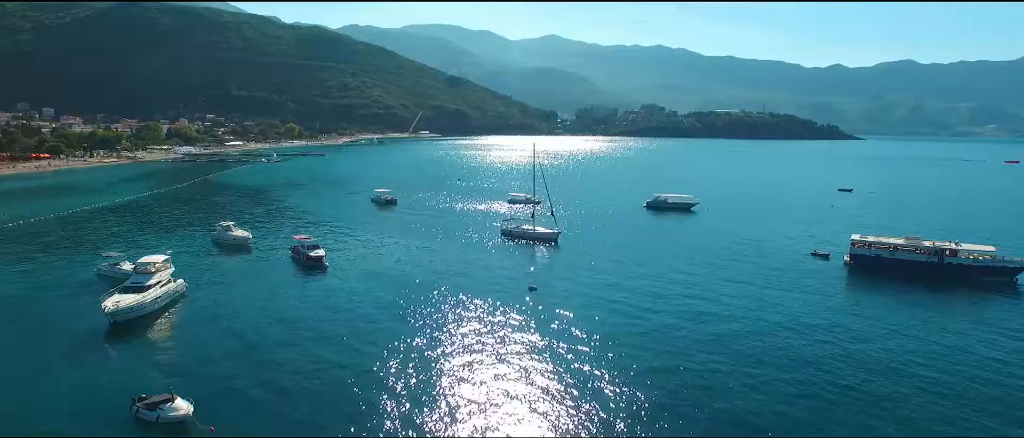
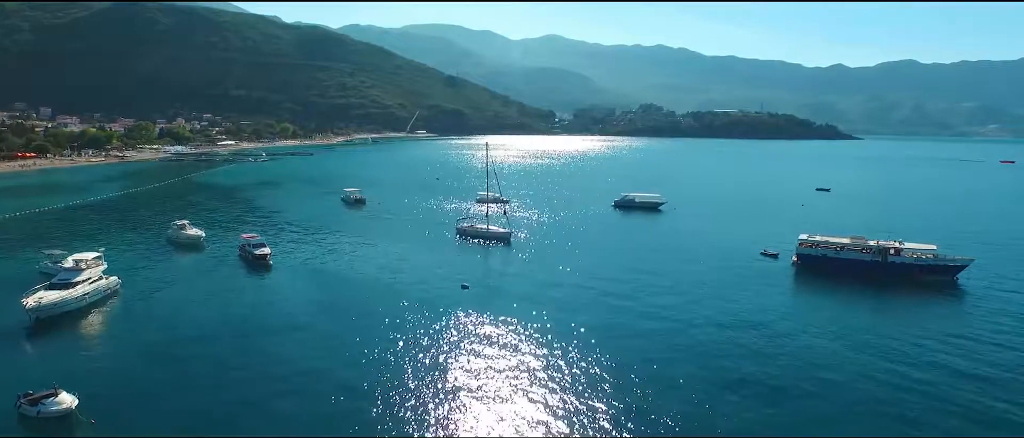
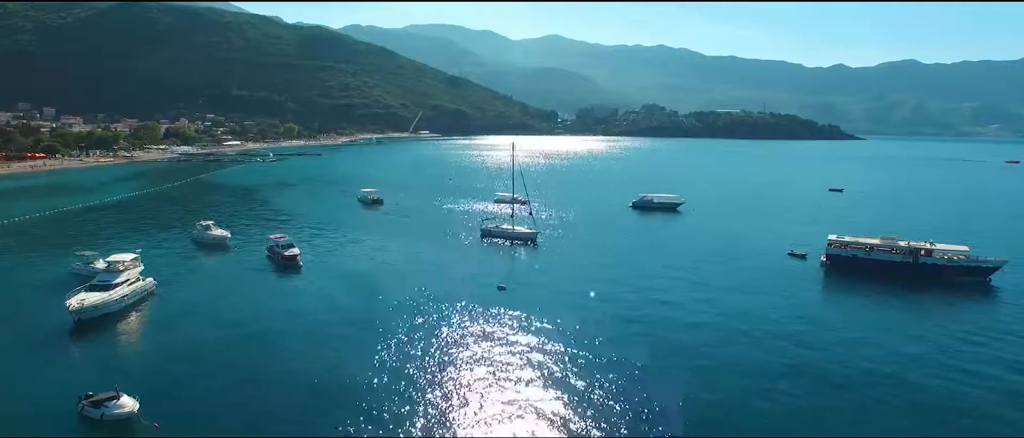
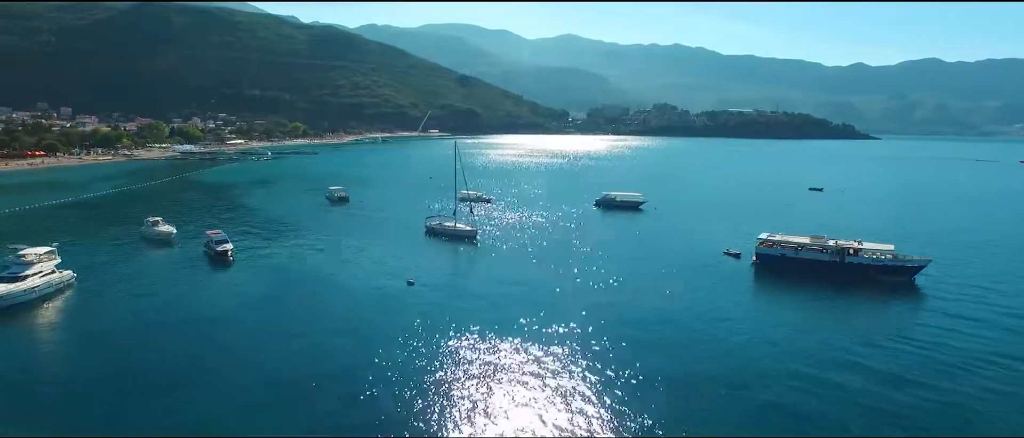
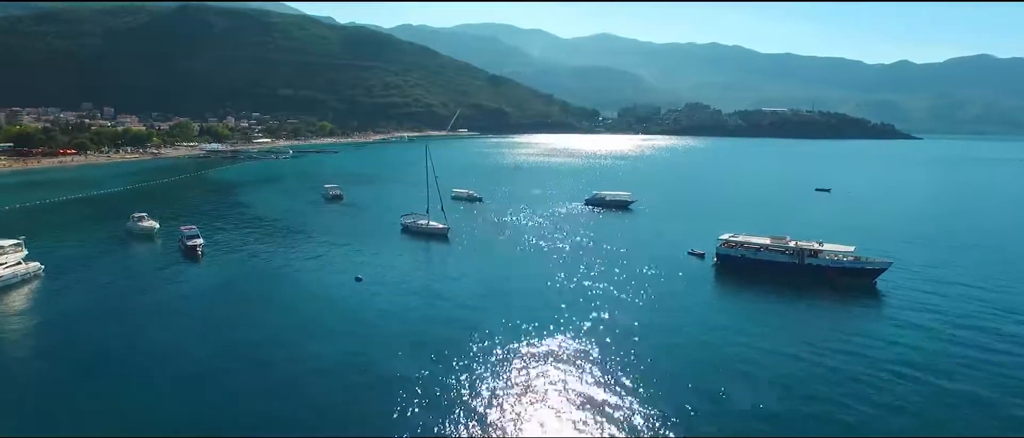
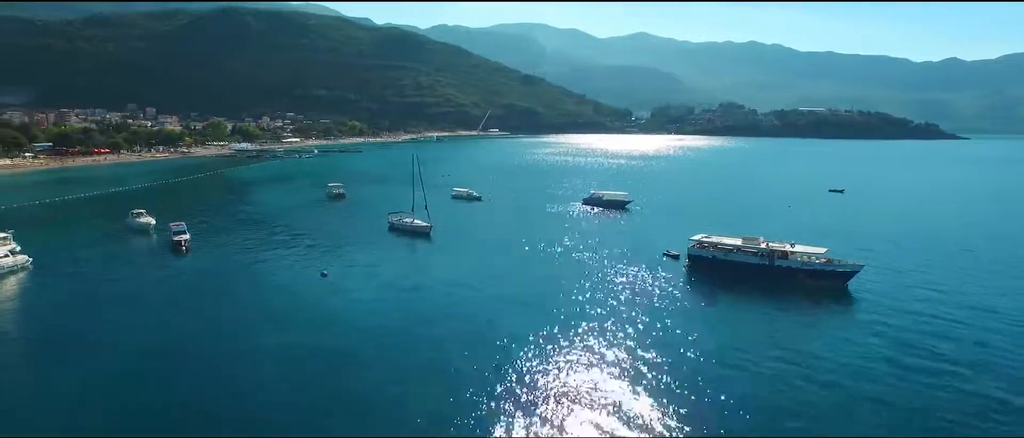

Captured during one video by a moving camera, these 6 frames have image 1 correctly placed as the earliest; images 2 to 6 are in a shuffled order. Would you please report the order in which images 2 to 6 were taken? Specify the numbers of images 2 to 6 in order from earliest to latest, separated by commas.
3, 2, 4, 5, 6
